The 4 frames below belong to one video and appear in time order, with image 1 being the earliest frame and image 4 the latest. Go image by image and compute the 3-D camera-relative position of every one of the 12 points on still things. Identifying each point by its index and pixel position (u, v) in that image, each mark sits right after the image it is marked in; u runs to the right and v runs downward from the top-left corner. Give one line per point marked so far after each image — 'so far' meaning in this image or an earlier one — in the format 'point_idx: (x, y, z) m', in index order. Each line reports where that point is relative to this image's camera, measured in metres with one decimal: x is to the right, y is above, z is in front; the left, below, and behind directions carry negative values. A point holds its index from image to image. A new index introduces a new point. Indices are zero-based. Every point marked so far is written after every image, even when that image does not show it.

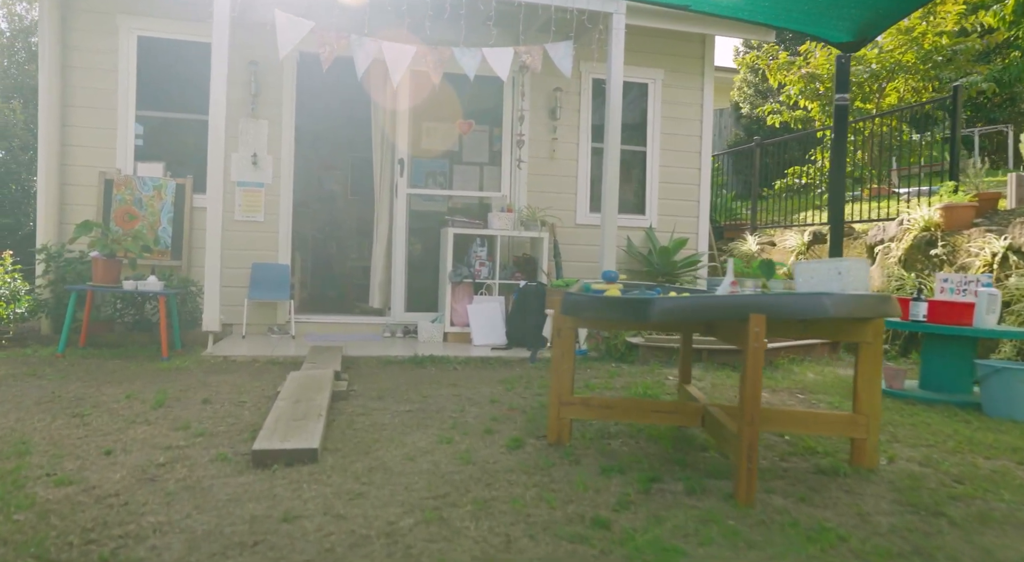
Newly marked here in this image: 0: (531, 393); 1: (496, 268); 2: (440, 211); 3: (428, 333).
0: (+0.1, -0.7, +4.2) m
1: (-0.1, +0.1, +6.7) m
2: (-0.7, +0.7, +7.1) m
3: (-0.7, -0.5, +6.6) m
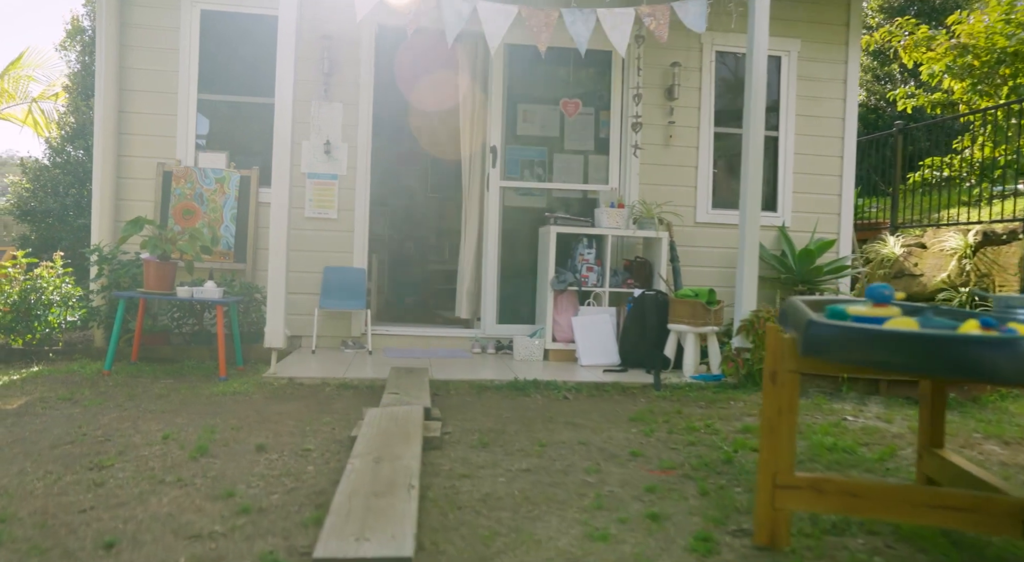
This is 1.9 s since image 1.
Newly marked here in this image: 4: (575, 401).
0: (+0.7, -0.7, +3.2) m
1: (+0.7, +0.1, +5.7) m
2: (+0.2, +0.6, +6.1) m
3: (+0.1, -0.5, +5.6) m
4: (+0.4, -0.7, +4.3) m
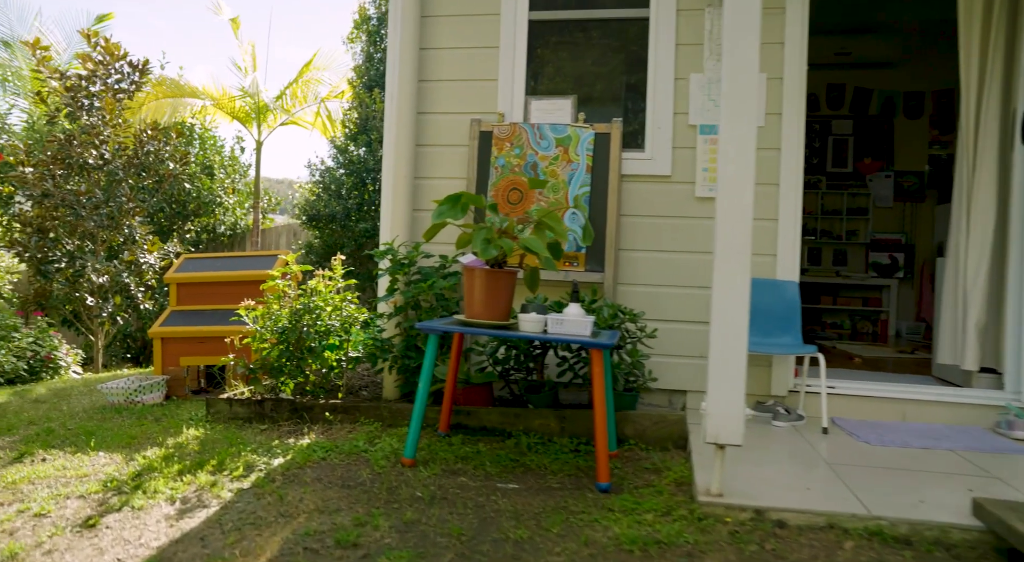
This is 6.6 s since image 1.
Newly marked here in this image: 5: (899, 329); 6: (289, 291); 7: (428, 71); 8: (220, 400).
0: (+2.3, -0.8, +0.3) m
1: (+3.1, 0.0, +2.6) m
2: (+2.8, +0.5, +3.2) m
3: (+2.5, -0.6, +2.7) m
4: (+2.3, -0.8, +1.5) m
5: (+3.6, -0.4, +6.7) m
6: (-1.1, 0.0, +3.6) m
7: (-0.4, +1.1, +3.7) m
8: (-1.4, -0.6, +3.4) m
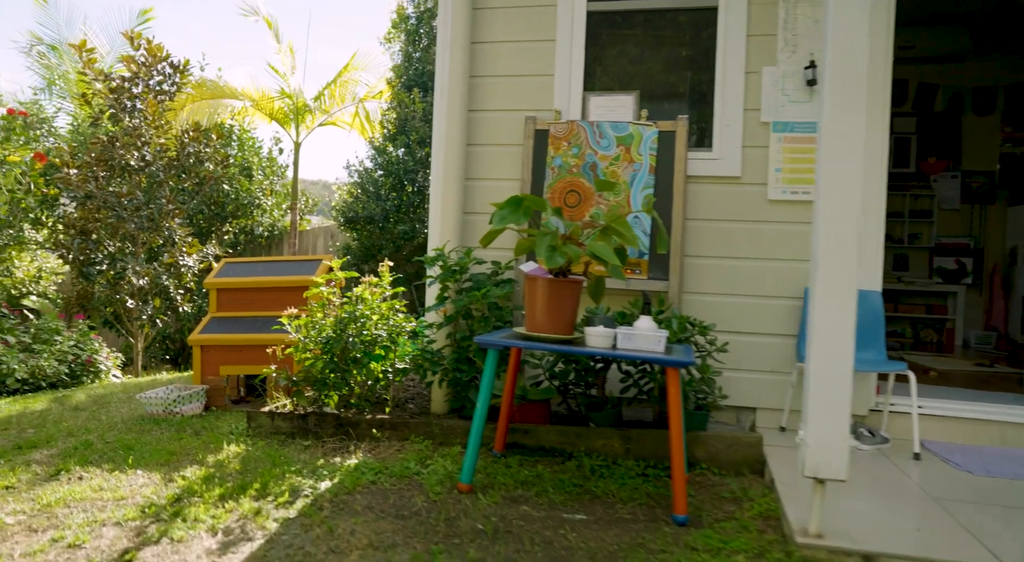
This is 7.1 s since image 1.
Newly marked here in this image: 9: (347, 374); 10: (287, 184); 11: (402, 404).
0: (+2.4, -0.8, -0.1) m
1: (+3.3, -0.1, +2.3) m
2: (+3.0, +0.5, +2.9) m
3: (+2.7, -0.7, +2.4) m
4: (+2.5, -0.8, +1.1) m
5: (+4.0, -0.5, +6.3) m
6: (-0.8, -0.1, +3.4) m
7: (-0.2, +1.1, +3.5) m
8: (-1.1, -0.6, +3.3) m
9: (-0.7, -0.4, +3.3) m
10: (-2.9, +1.2, +9.2) m
11: (-0.5, -0.6, +3.5) m
